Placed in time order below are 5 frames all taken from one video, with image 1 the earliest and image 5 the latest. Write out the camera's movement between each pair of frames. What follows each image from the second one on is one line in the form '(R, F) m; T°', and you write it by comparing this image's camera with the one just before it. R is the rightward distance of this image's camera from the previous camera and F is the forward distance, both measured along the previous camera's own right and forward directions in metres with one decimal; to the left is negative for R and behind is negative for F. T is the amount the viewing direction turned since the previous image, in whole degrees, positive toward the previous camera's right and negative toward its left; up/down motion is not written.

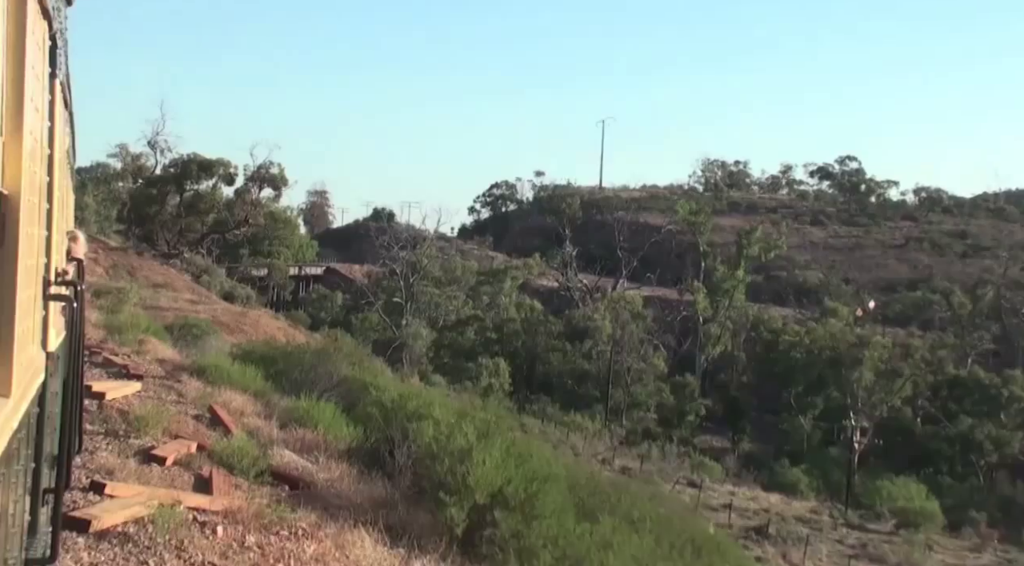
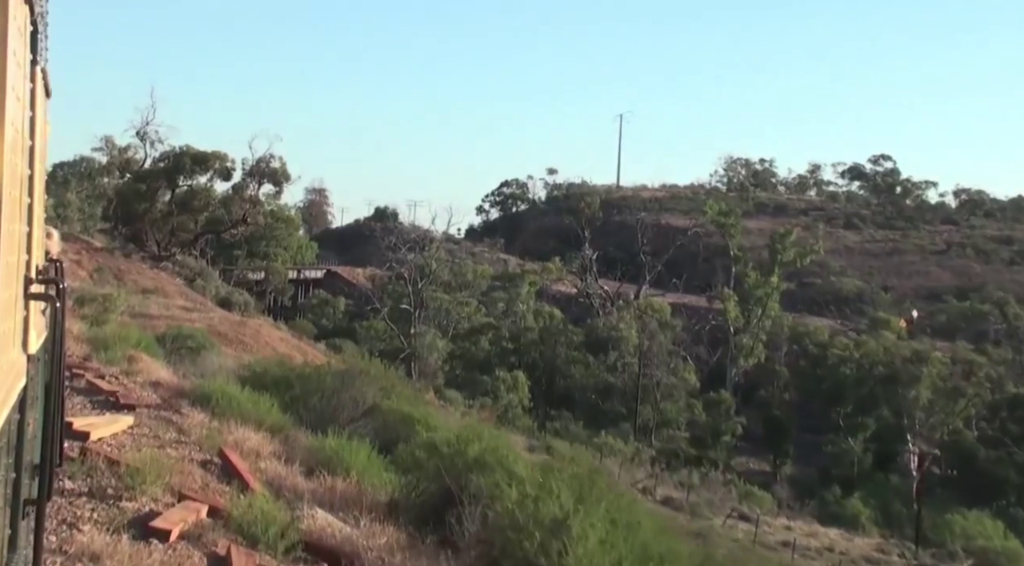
(-1.2, +3.9) m; +1°
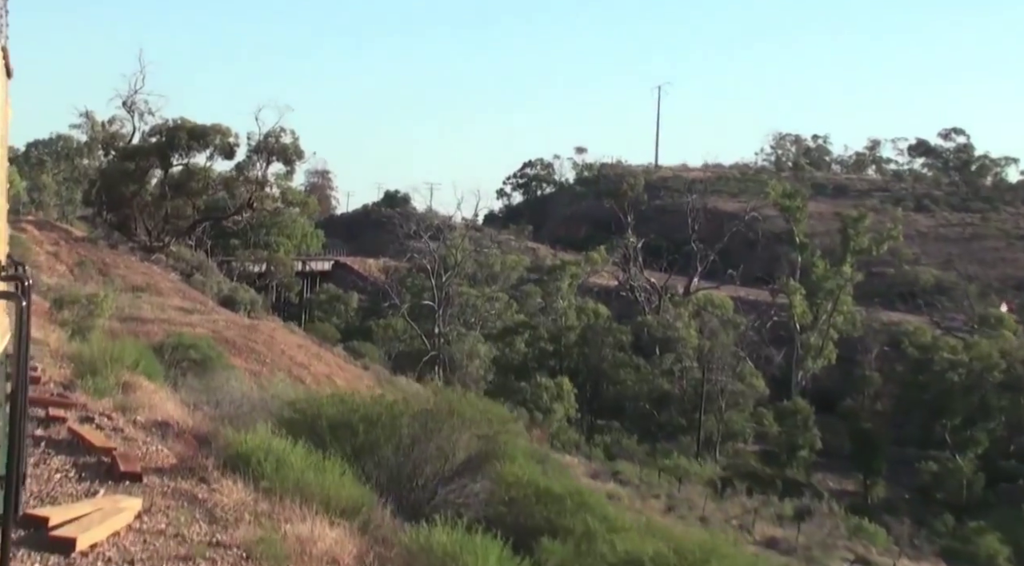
(-1.9, +5.9) m; +1°
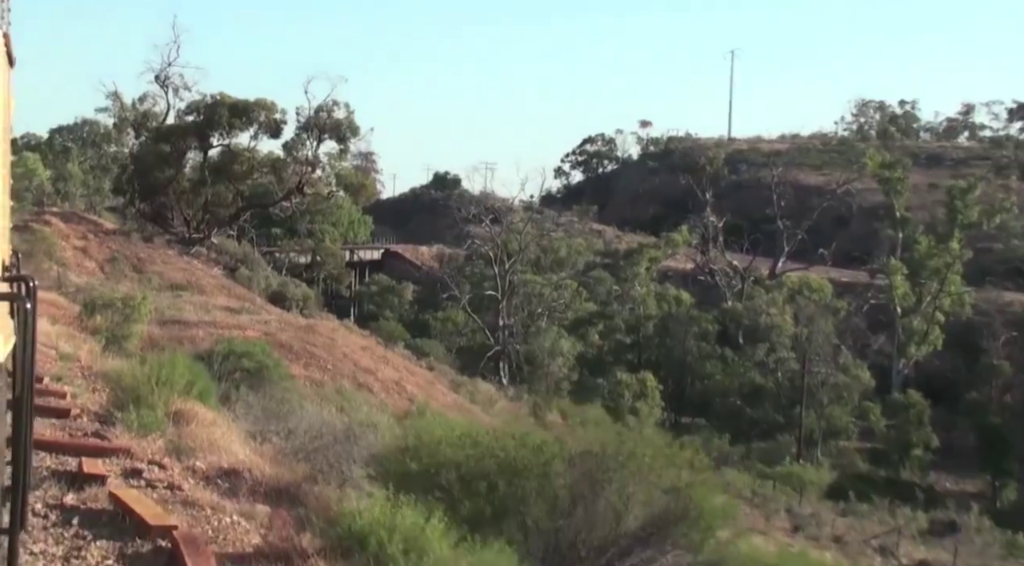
(-1.3, +3.9) m; -1°
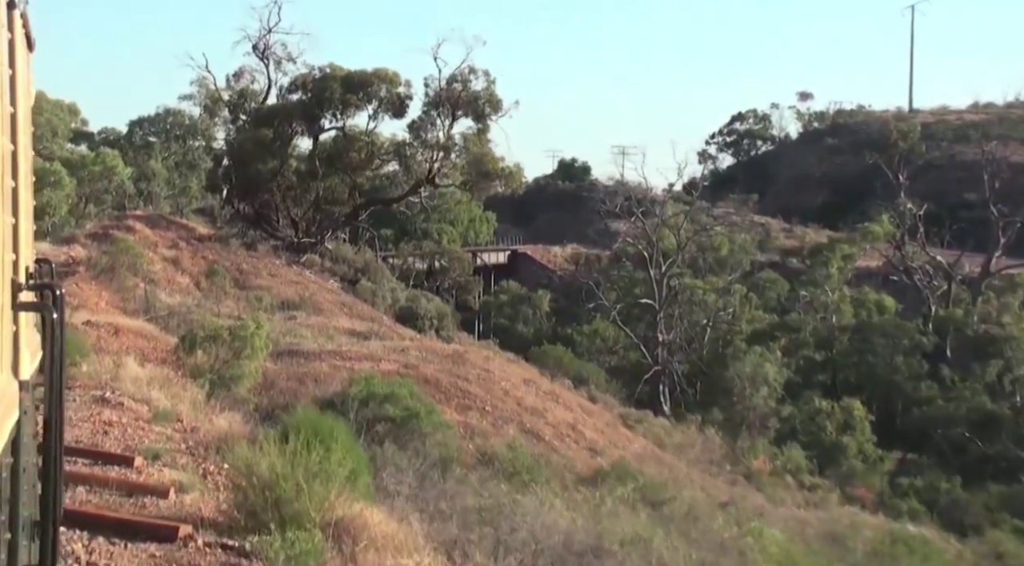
(-2.1, +6.4) m; -3°
